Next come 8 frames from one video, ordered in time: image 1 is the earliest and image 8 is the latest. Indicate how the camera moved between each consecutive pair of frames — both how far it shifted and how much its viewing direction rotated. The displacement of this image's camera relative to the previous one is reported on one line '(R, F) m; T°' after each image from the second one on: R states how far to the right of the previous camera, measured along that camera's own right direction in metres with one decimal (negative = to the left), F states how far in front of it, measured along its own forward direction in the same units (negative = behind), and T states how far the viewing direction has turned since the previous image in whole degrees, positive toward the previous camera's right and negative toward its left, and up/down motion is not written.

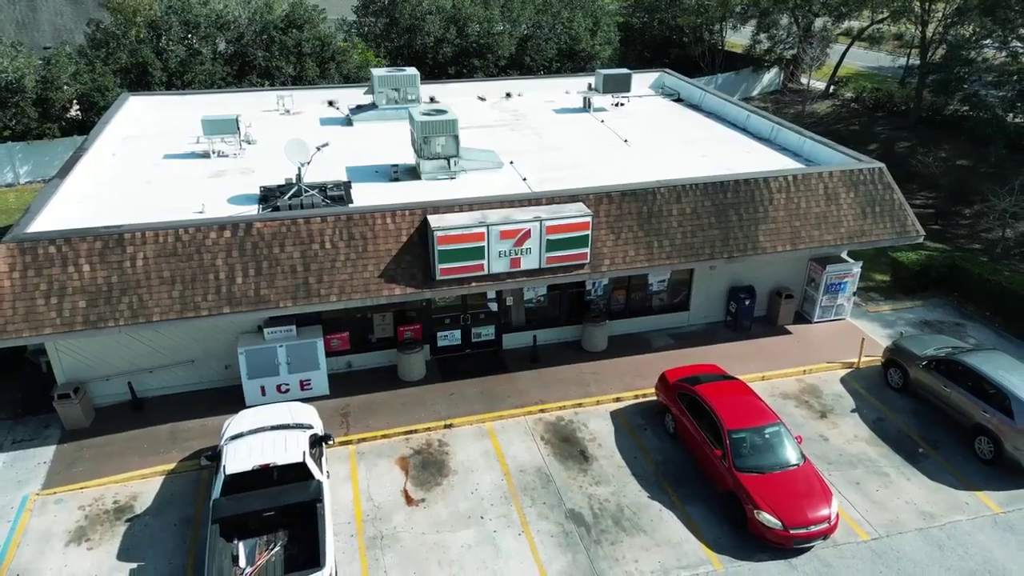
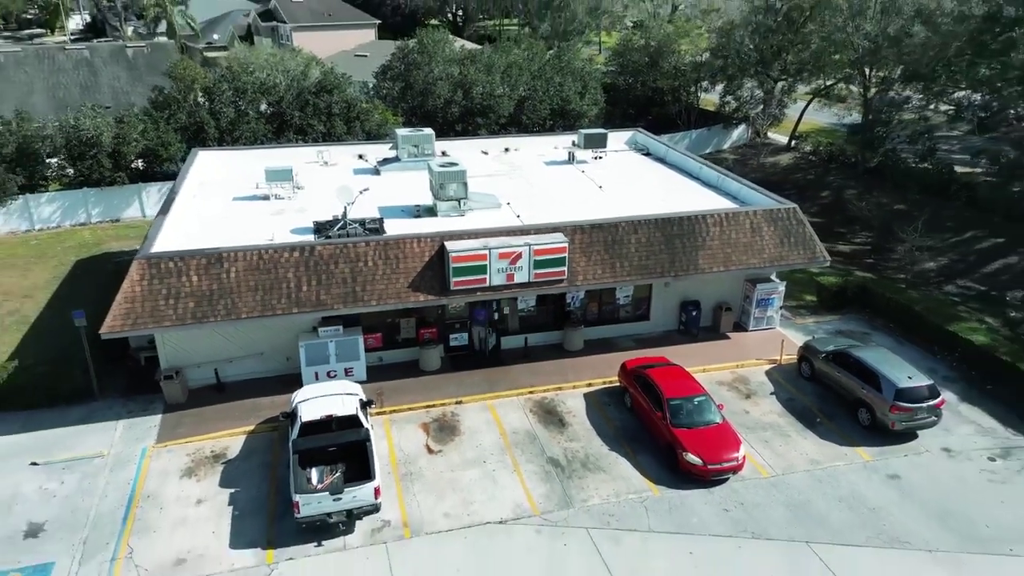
(+0.1, -3.4) m; 0°
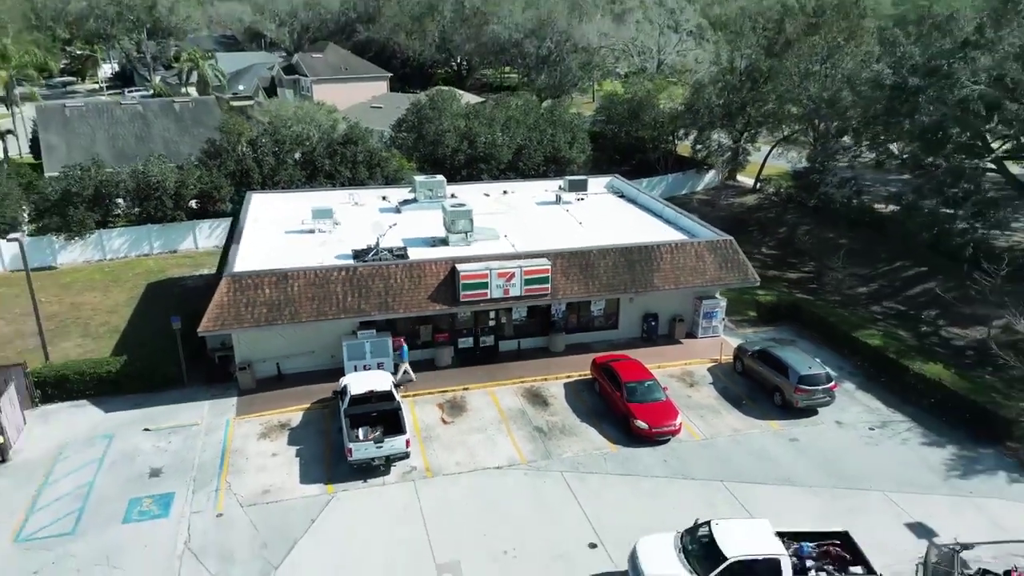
(+0.1, -4.2) m; 0°
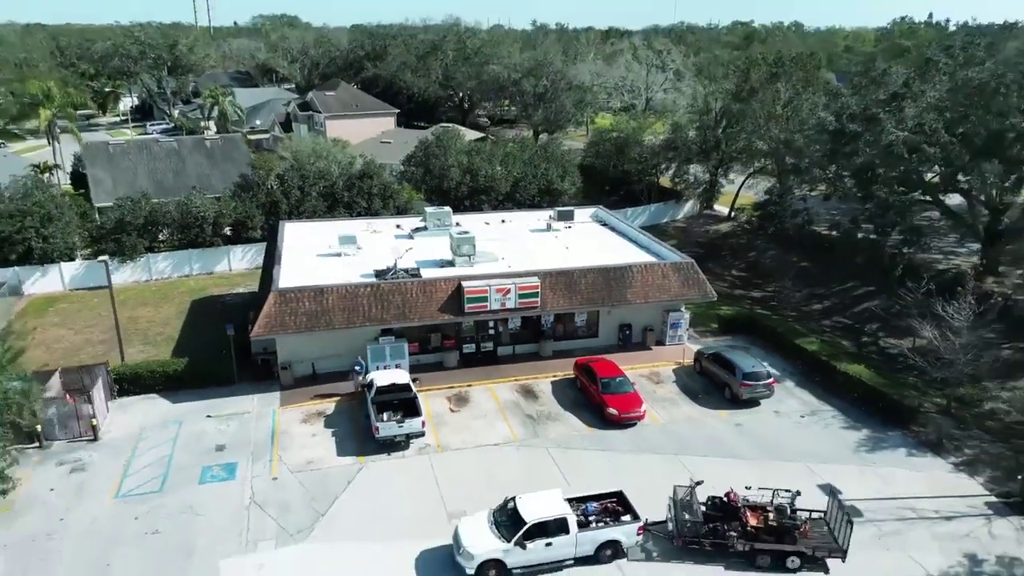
(+0.1, -3.8) m; 0°
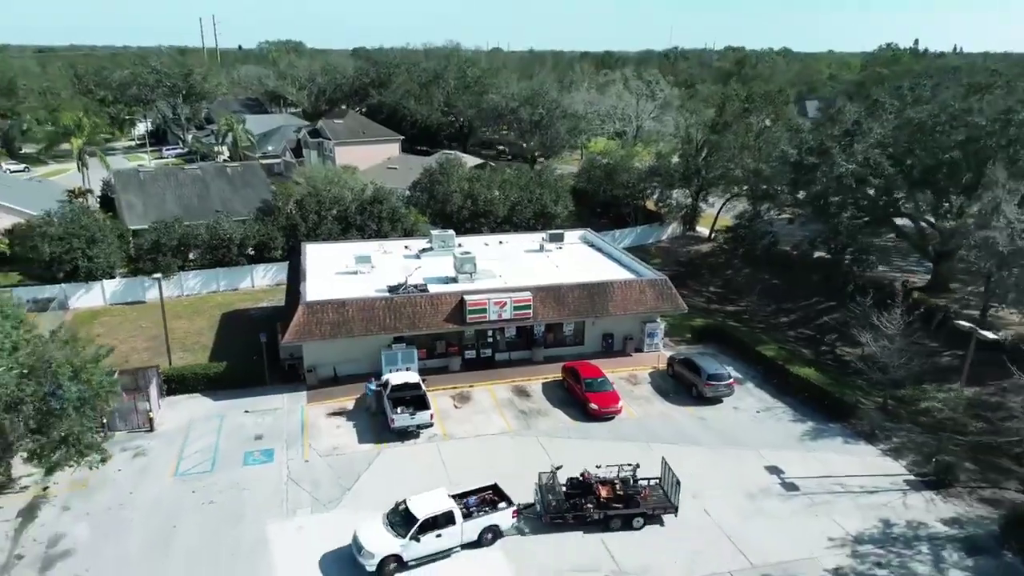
(+0.1, -3.3) m; 0°
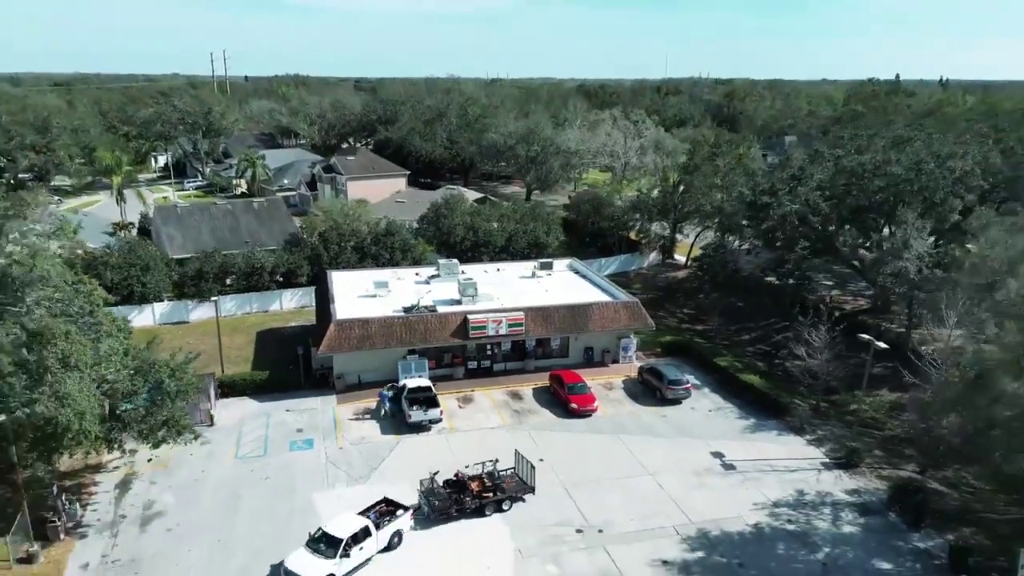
(+0.2, -5.1) m; 0°
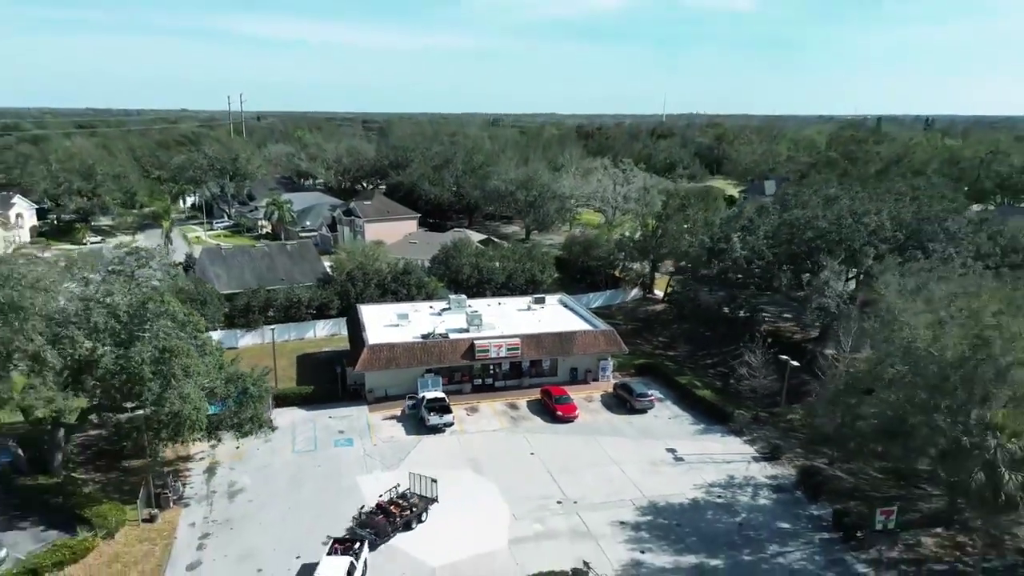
(+0.2, -7.2) m; 0°
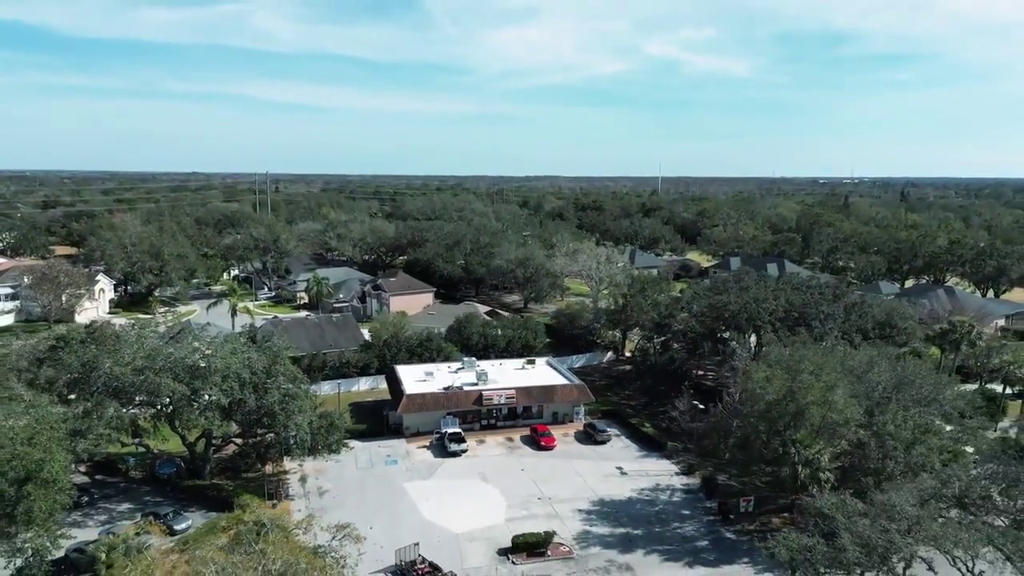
(+0.4, -14.9) m; 0°
